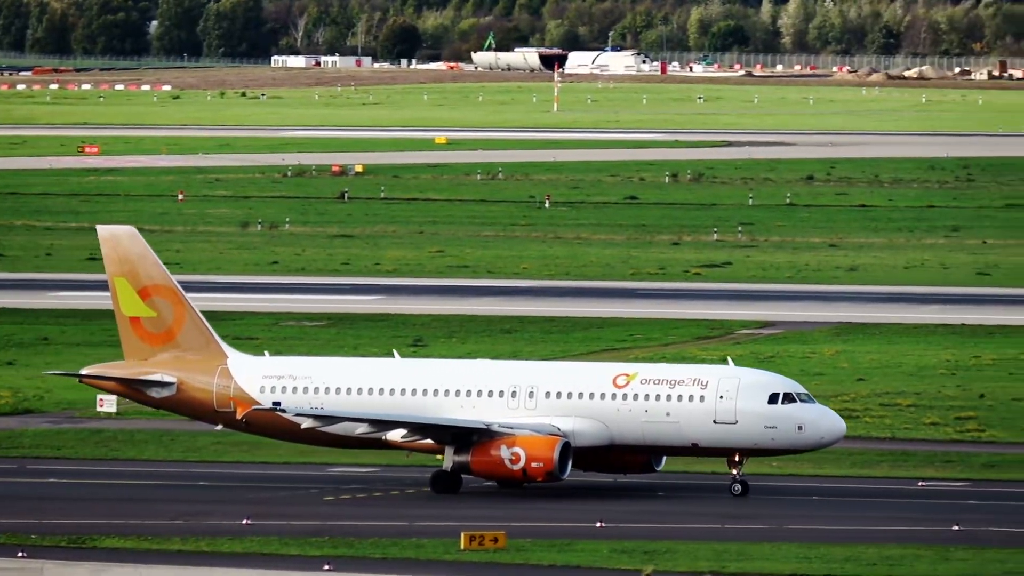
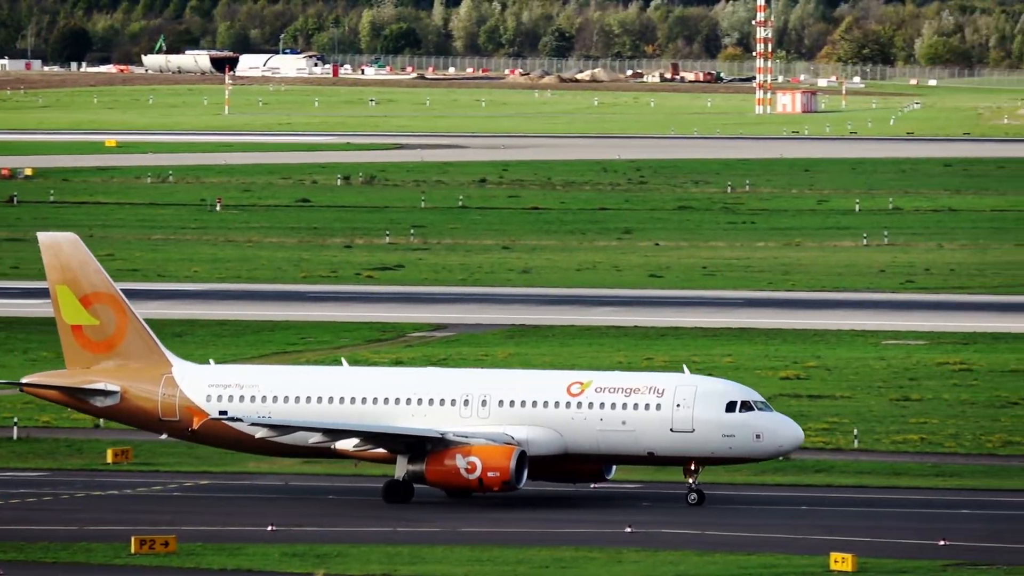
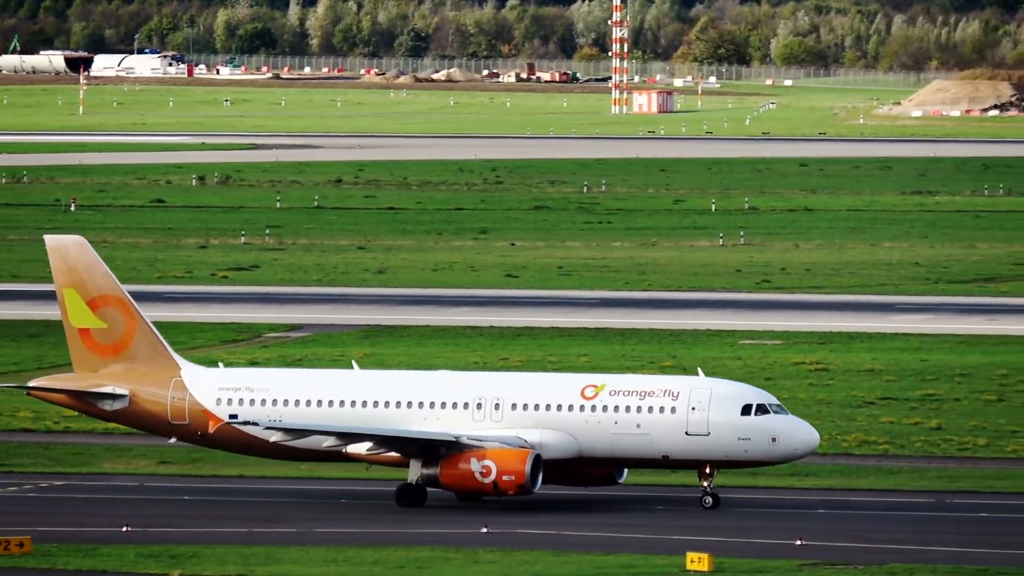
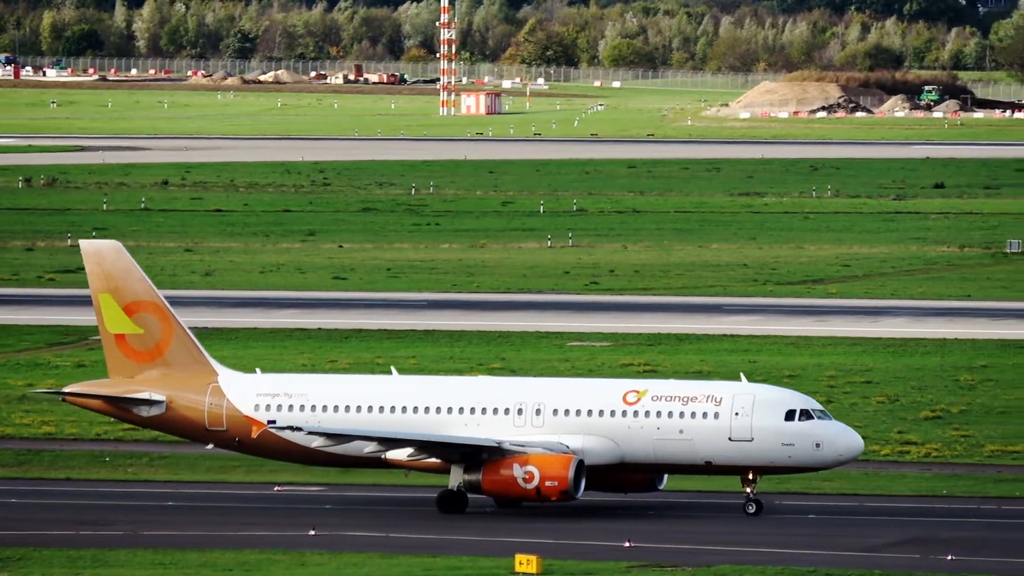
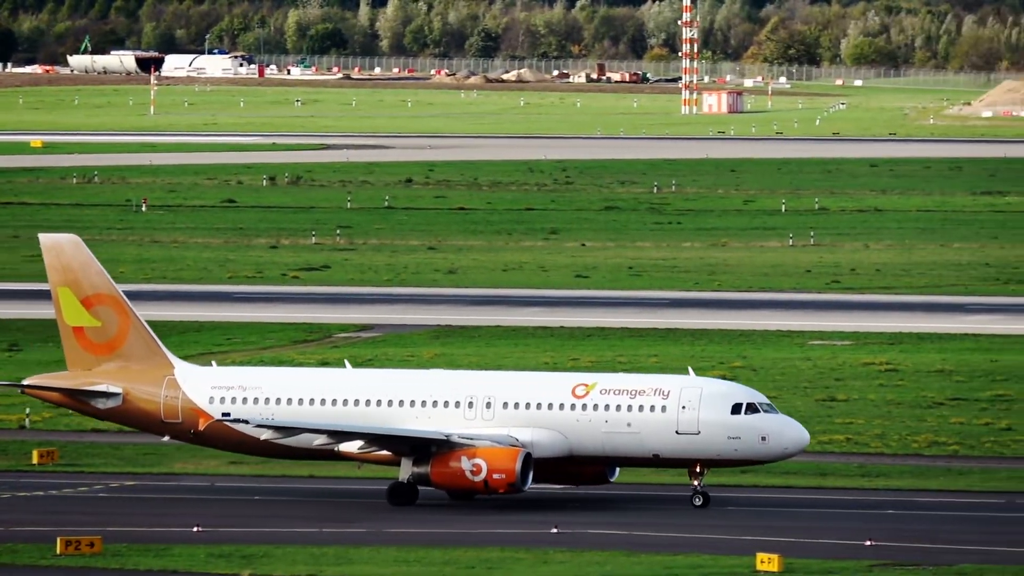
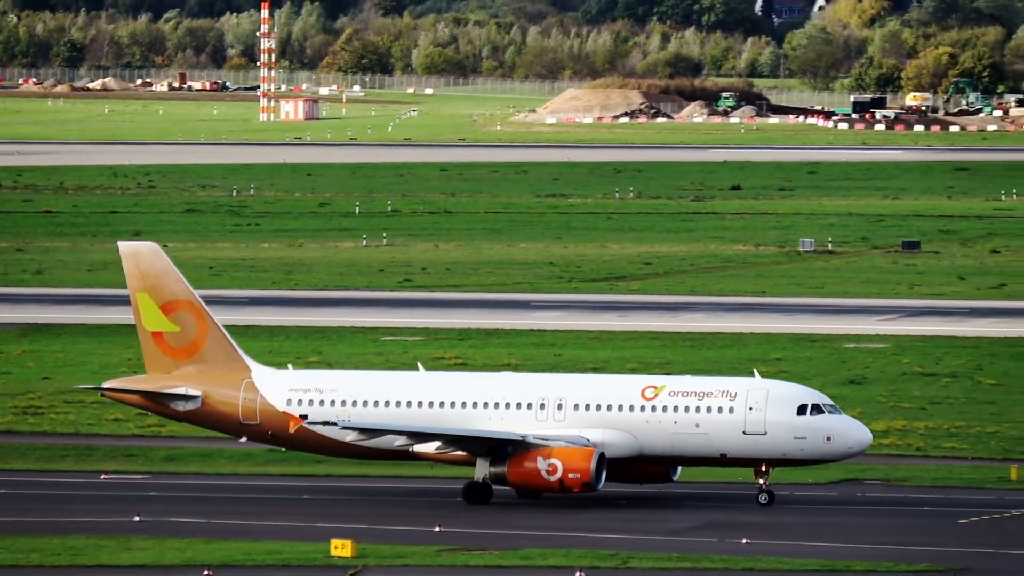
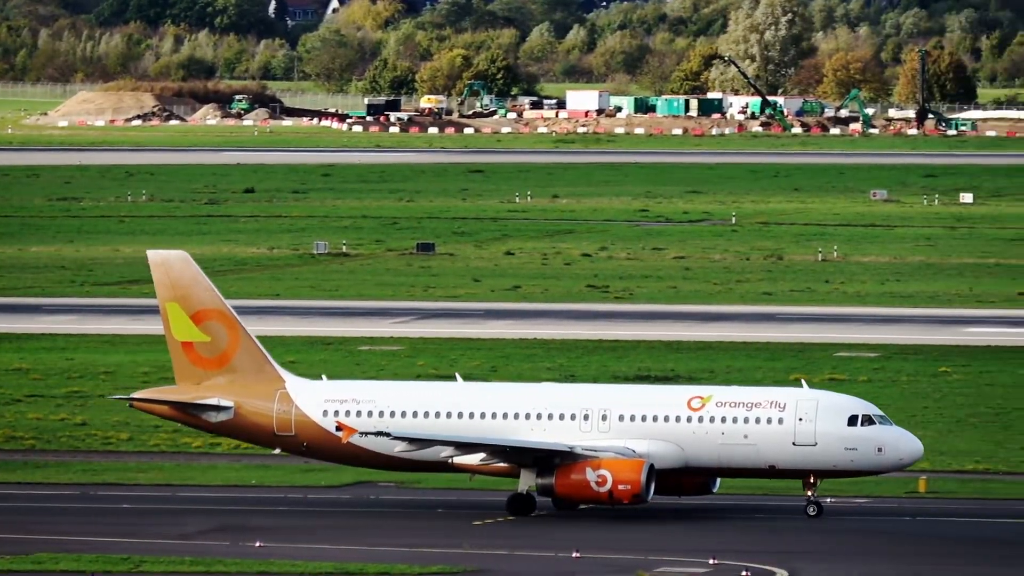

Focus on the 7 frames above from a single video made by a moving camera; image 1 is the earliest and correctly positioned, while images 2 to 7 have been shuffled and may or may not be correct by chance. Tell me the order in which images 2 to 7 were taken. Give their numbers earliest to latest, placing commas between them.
2, 5, 3, 4, 6, 7
